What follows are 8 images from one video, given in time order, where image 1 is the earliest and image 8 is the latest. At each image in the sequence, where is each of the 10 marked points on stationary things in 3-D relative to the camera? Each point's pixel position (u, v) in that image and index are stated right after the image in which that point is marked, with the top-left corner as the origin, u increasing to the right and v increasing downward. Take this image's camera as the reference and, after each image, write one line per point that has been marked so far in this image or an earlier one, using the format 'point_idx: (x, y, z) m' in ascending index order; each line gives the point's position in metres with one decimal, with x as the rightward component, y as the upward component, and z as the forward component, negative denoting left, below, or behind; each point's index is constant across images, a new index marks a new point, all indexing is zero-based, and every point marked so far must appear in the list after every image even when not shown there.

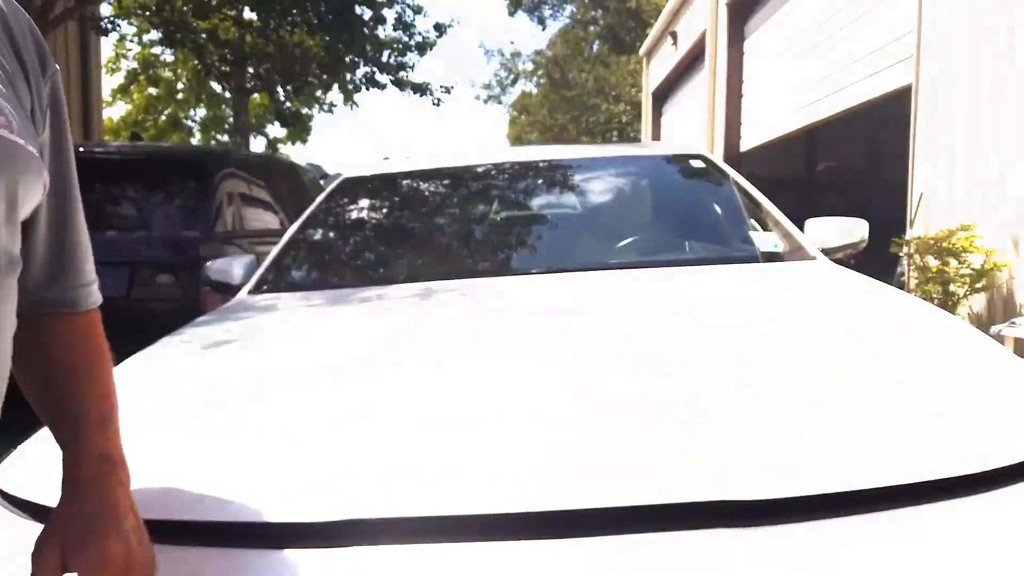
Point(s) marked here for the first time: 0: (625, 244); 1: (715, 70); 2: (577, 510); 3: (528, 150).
0: (+0.7, +0.3, +2.9) m
1: (+6.3, +6.9, +13.4) m
2: (+0.2, -0.5, +1.0) m
3: (+0.1, +1.1, +3.6) m
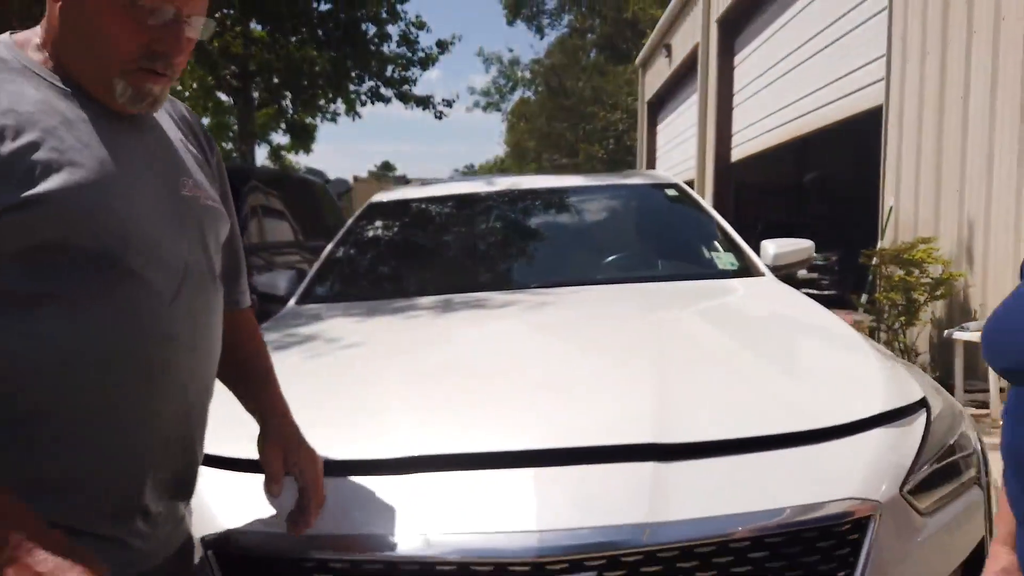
0: (+0.7, +0.2, +3.4) m
1: (+6.3, +6.7, +14.0) m
2: (+0.2, -0.5, +1.5) m
3: (+0.1, +1.0, +4.1) m
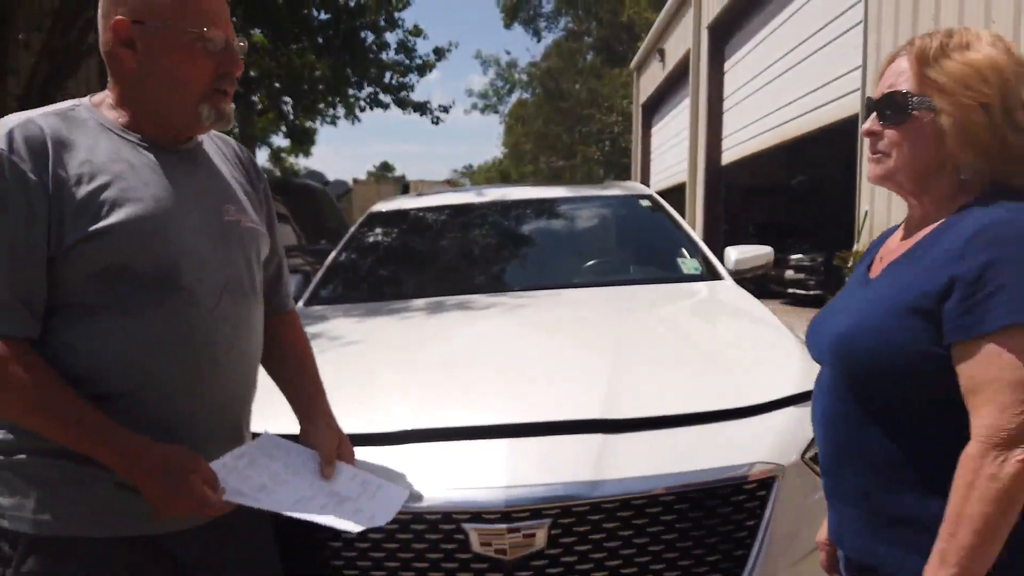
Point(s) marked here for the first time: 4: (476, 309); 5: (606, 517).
0: (+0.6, +0.2, +3.7) m
1: (+6.2, +6.7, +14.3) m
2: (+0.1, -0.6, +1.8) m
3: (0.0, +1.0, +4.5) m
4: (-0.2, -0.1, +2.9) m
5: (+0.4, -0.9, +1.7) m
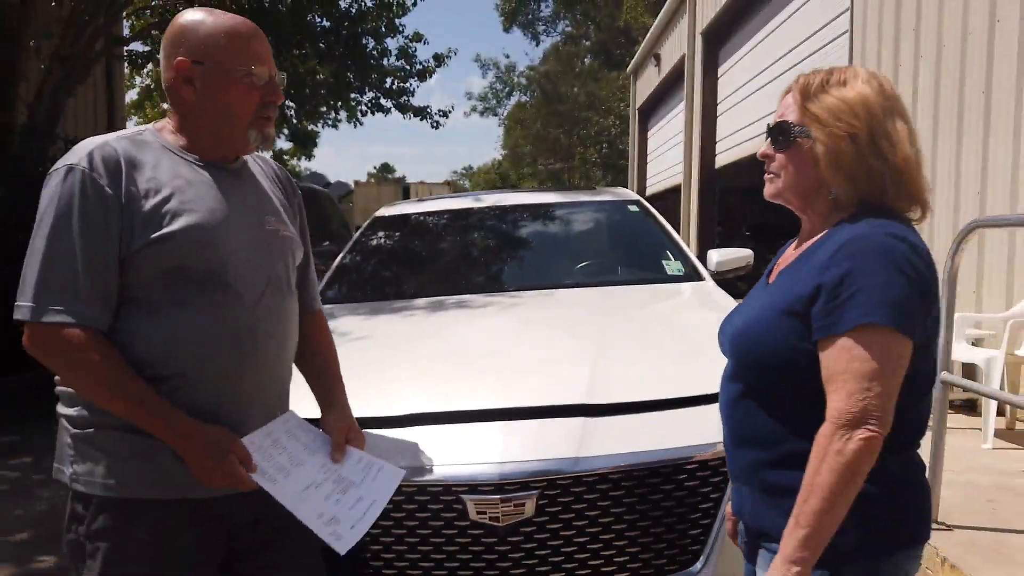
0: (+0.6, +0.2, +4.0) m
1: (+6.1, +6.7, +14.6) m
2: (0.0, -0.6, +2.0) m
3: (-0.1, +1.0, +4.7) m
4: (-0.3, -0.1, +3.1) m
5: (+0.3, -0.9, +1.9) m
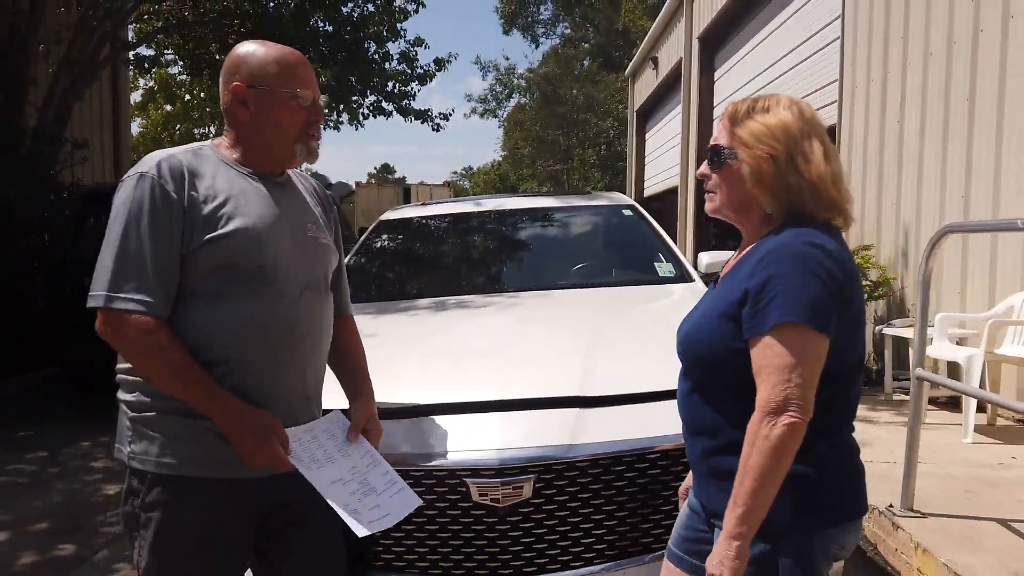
0: (+0.6, +0.2, +4.1) m
1: (+6.1, +6.6, +14.8) m
2: (0.0, -0.6, +2.2) m
3: (-0.1, +1.0, +4.9) m
4: (-0.3, -0.2, +3.3) m
5: (+0.3, -0.9, +2.1) m
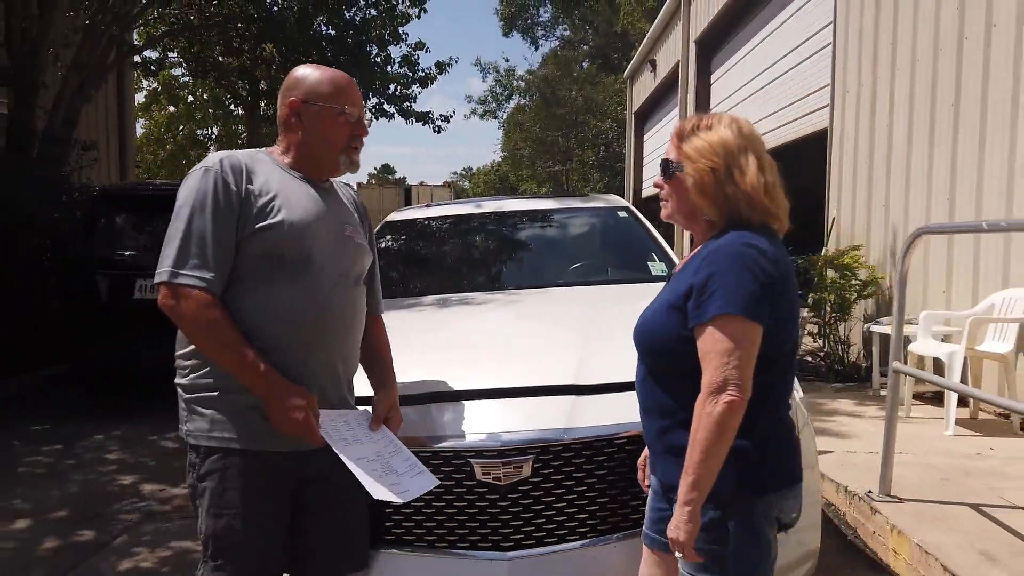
0: (+0.6, +0.2, +4.3) m
1: (+6.1, +6.6, +15.0) m
2: (0.0, -0.6, +2.4) m
3: (-0.1, +1.0, +5.1) m
4: (-0.3, -0.1, +3.4) m
5: (+0.3, -0.9, +2.3) m
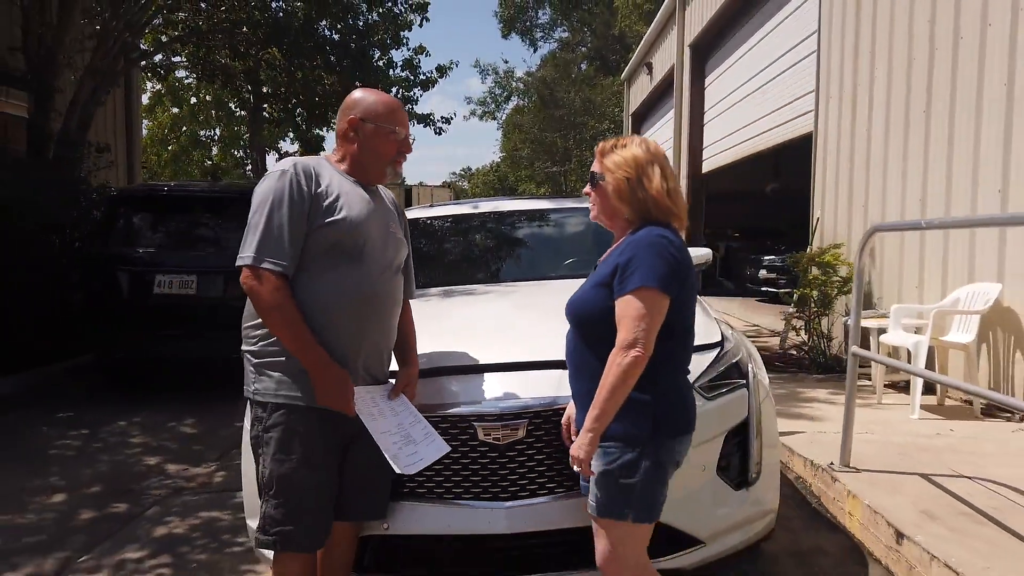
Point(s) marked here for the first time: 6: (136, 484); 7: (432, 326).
0: (+0.6, +0.3, +4.7) m
1: (+6.0, +6.7, +15.4) m
2: (0.0, -0.5, +2.8) m
3: (-0.1, +1.1, +5.4) m
4: (-0.3, -0.1, +3.8) m
5: (+0.3, -0.8, +2.6) m
6: (-4.0, -2.1, +4.6) m
7: (-0.6, -0.3, +3.3) m
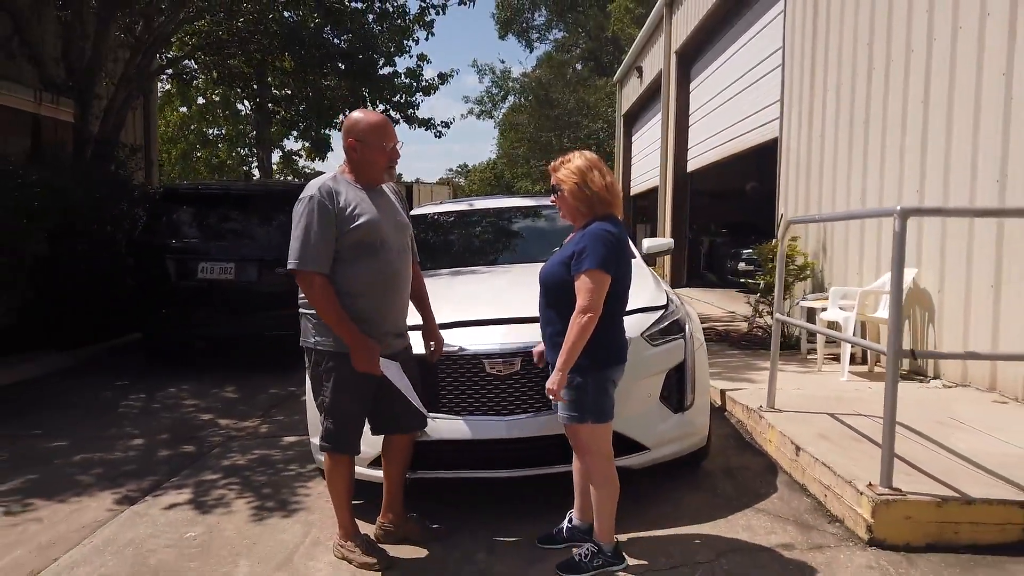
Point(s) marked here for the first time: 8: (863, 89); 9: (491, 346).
0: (+0.5, +0.5, +5.7) m
1: (+5.9, +7.0, +16.3) m
2: (0.0, -0.3, +3.7) m
3: (-0.2, +1.3, +6.4) m
4: (-0.3, +0.2, +4.8) m
5: (+0.3, -0.6, +3.6) m
6: (-4.1, -1.9, +5.6) m
7: (-0.7, -0.1, +4.3) m
8: (+6.1, +3.4, +7.4) m
9: (-0.2, -0.5, +3.6) m
